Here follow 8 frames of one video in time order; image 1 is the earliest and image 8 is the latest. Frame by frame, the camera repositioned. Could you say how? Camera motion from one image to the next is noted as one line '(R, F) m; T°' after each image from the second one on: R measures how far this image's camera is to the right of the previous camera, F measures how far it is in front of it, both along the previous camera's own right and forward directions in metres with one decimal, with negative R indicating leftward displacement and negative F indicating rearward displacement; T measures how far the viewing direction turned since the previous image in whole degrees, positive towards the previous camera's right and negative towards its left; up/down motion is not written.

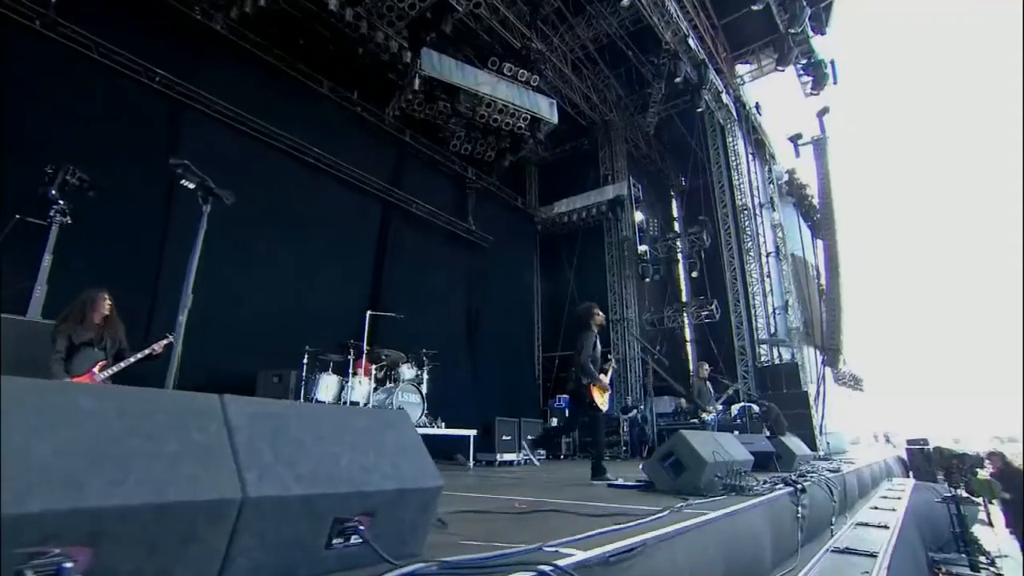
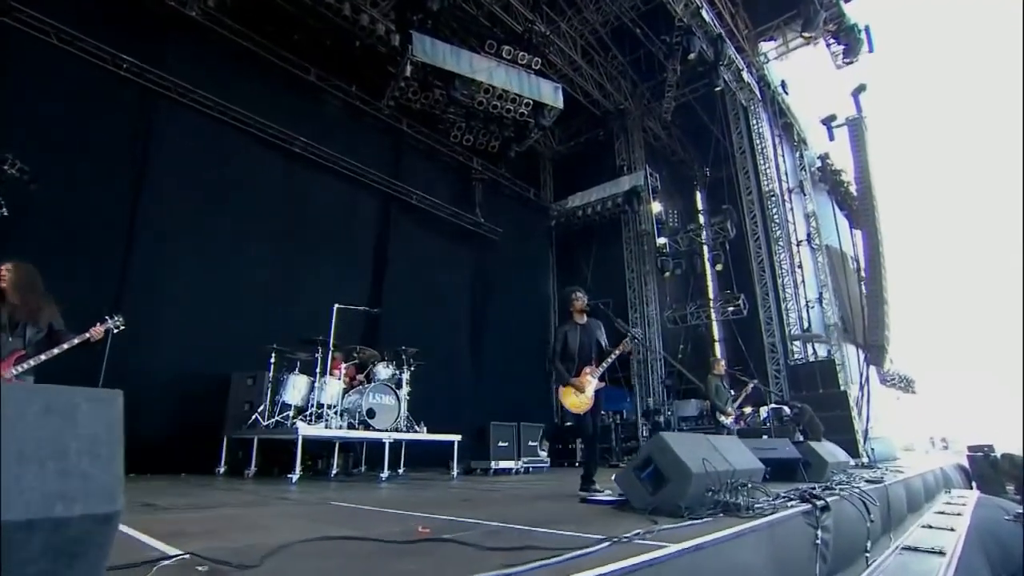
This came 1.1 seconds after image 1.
(+0.6, +0.7) m; -4°
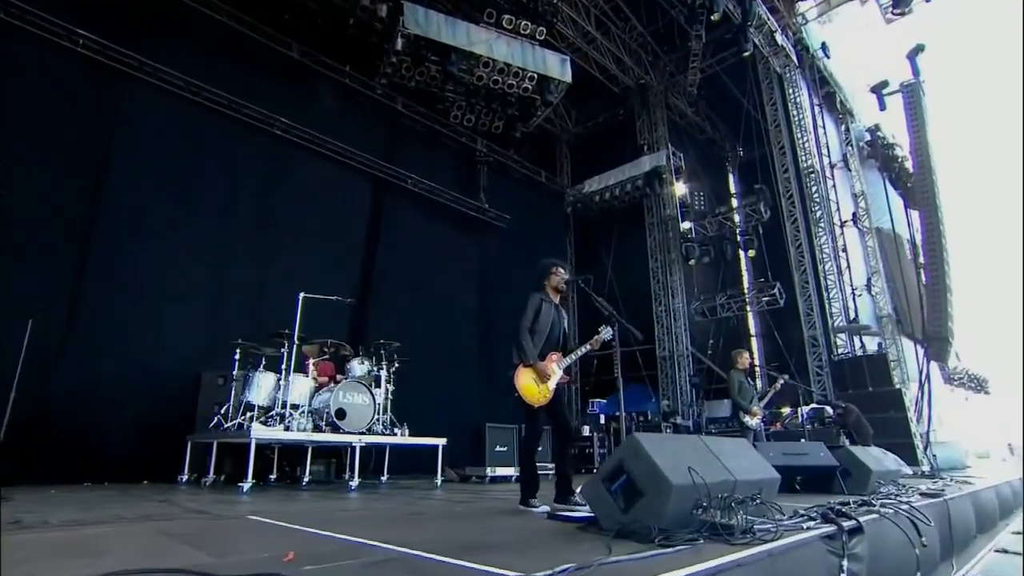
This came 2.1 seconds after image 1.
(+0.6, +0.8) m; -4°
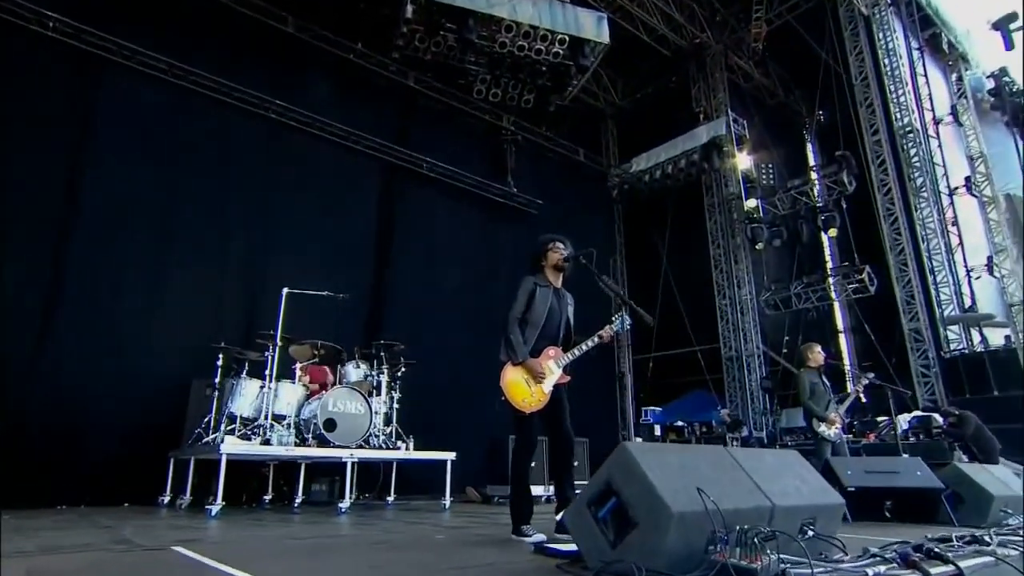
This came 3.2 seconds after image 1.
(+0.5, +1.0) m; -7°
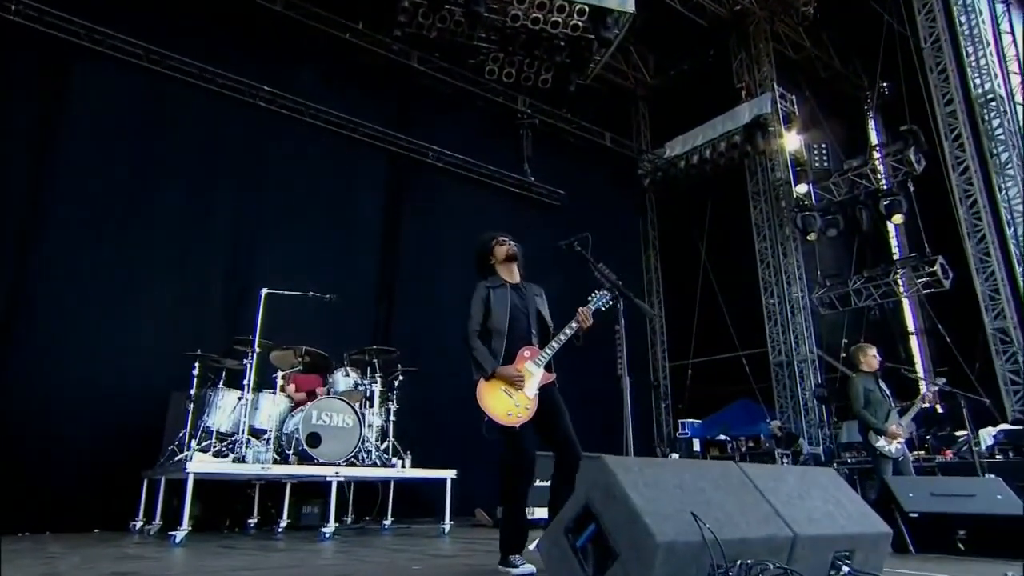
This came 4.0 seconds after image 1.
(+0.3, +0.7) m; -4°
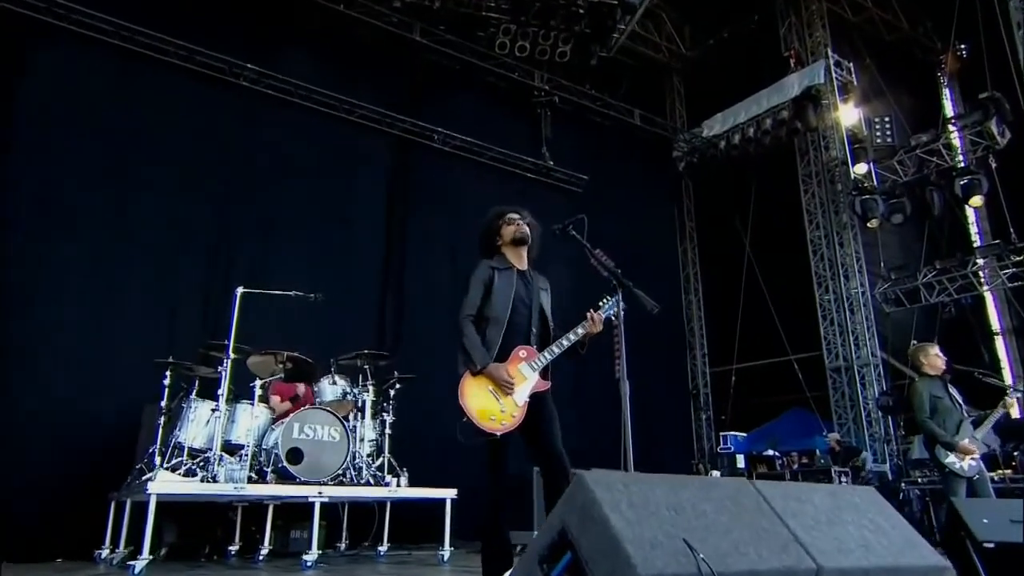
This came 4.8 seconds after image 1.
(+0.2, +0.7) m; -4°
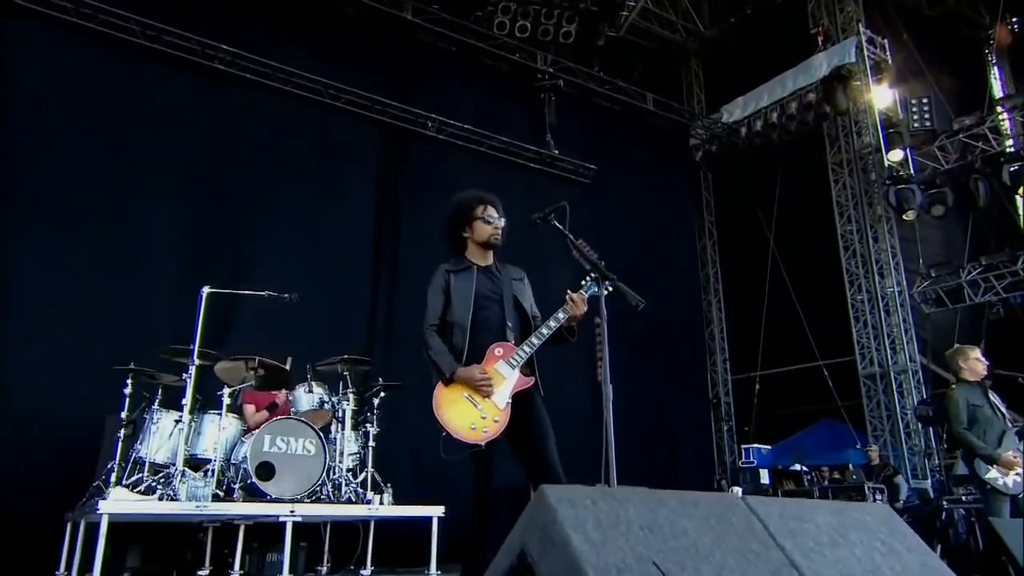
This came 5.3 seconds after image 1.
(+0.2, +0.4) m; -2°
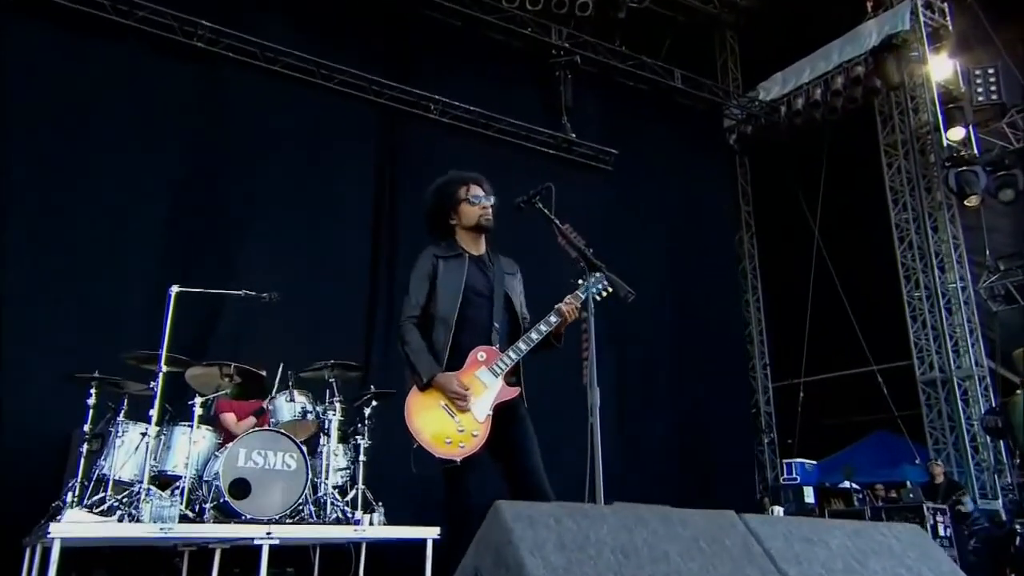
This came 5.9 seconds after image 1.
(+0.1, +0.5) m; -3°
